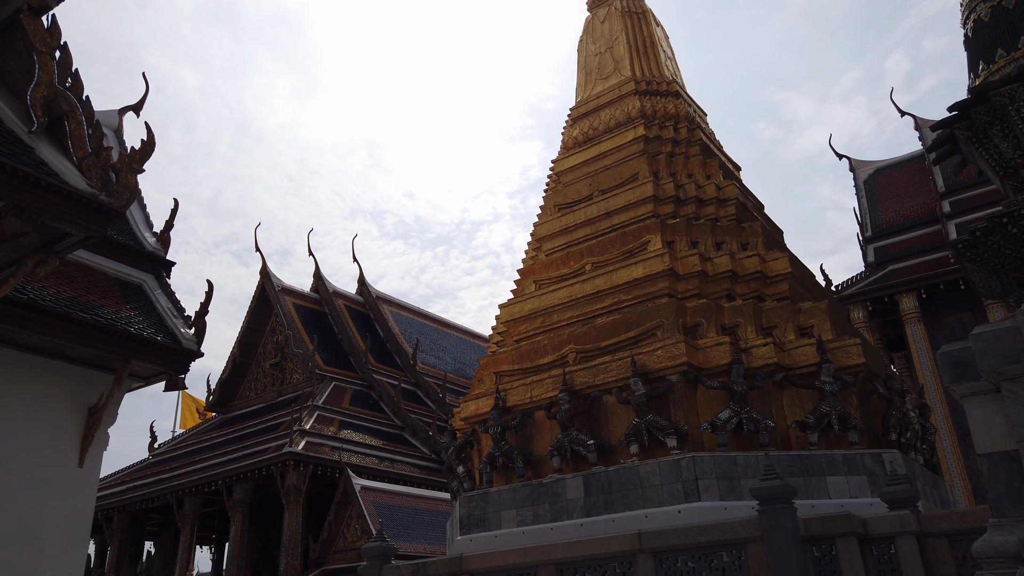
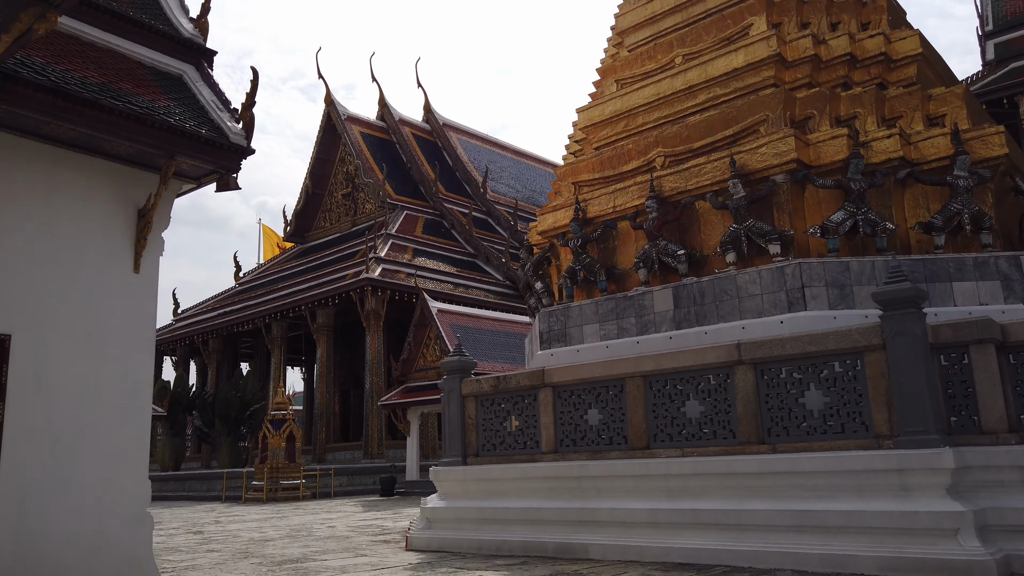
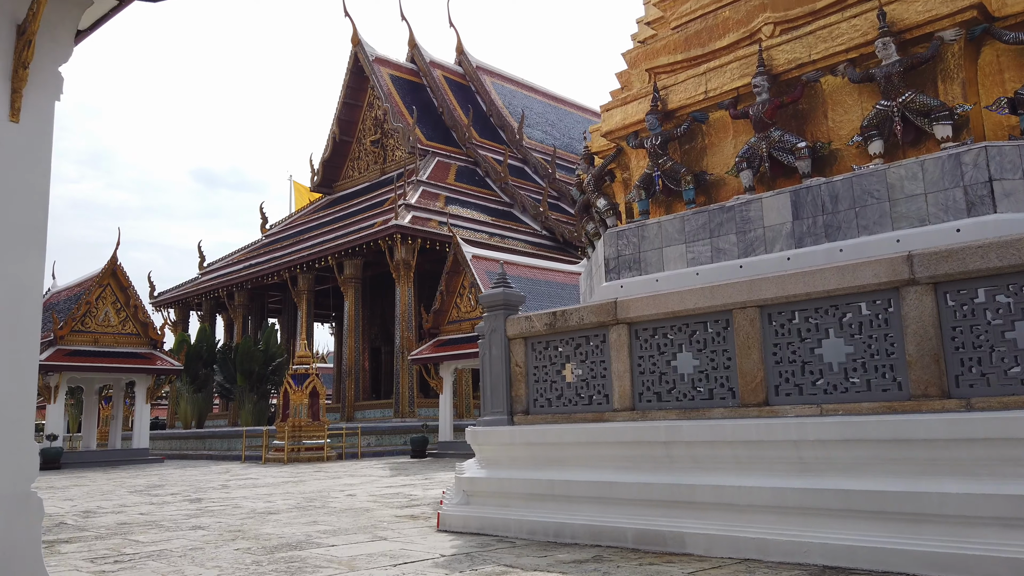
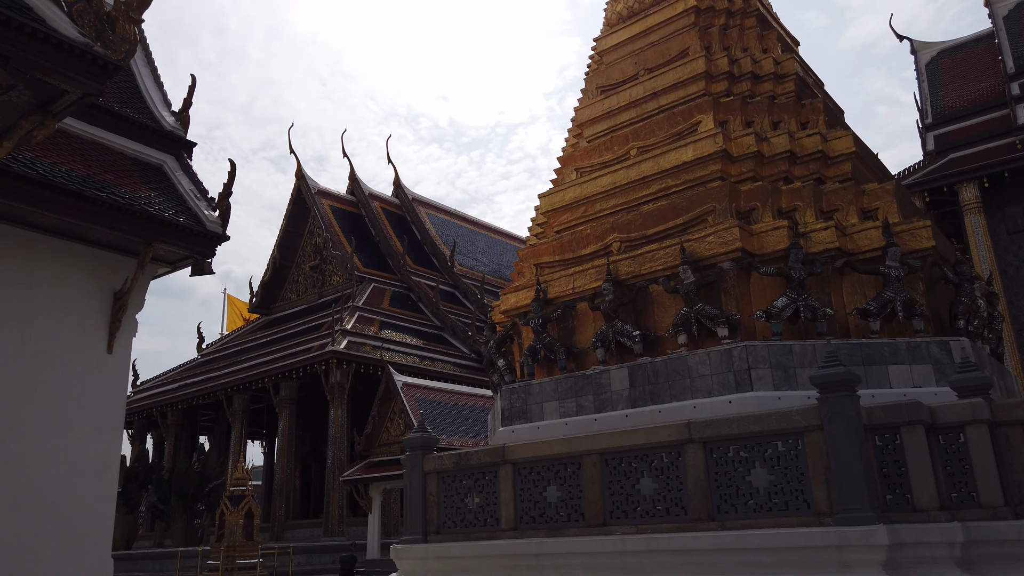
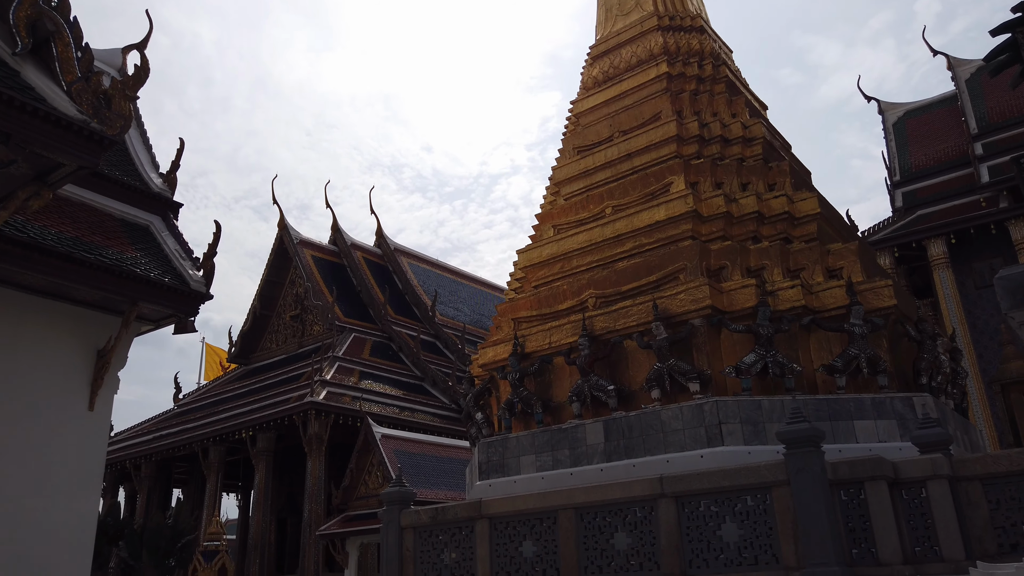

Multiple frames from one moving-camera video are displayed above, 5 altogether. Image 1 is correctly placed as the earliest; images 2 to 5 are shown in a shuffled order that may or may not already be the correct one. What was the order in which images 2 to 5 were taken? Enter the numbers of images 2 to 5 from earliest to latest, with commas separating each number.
5, 4, 2, 3
